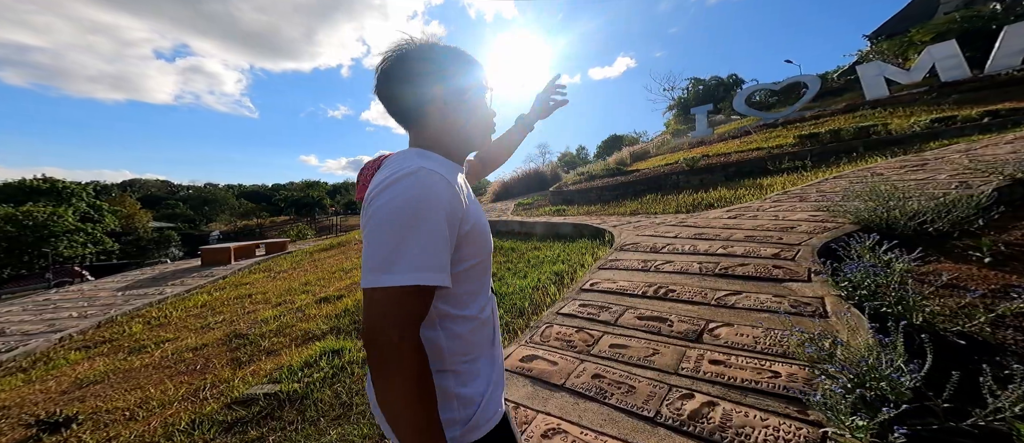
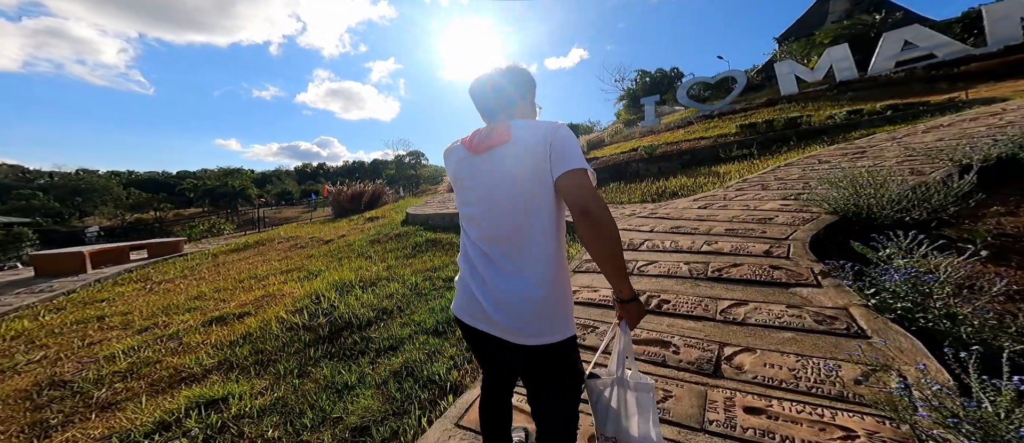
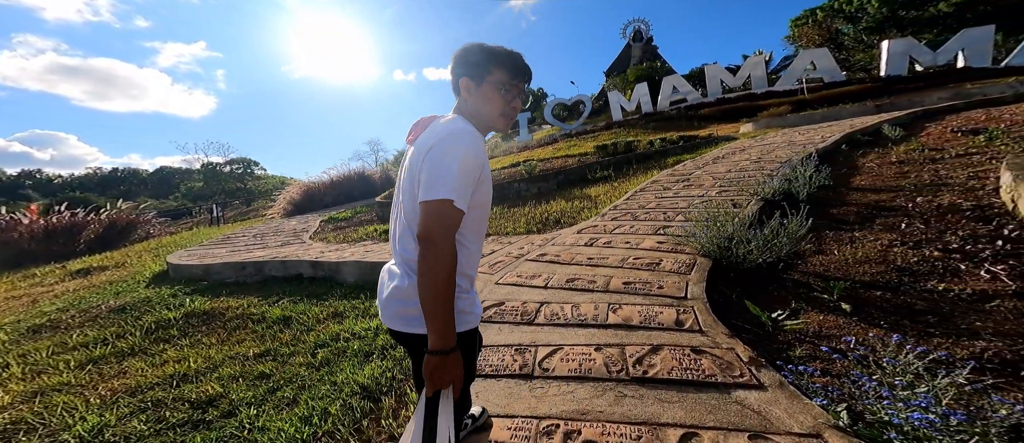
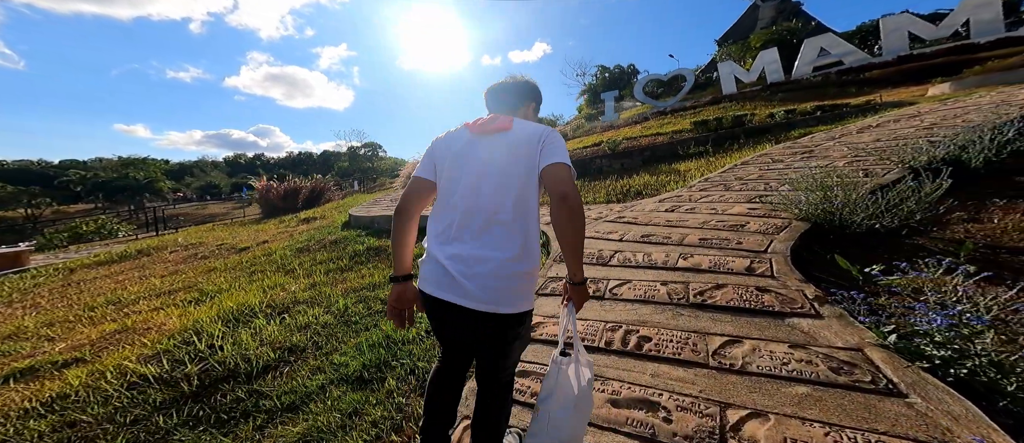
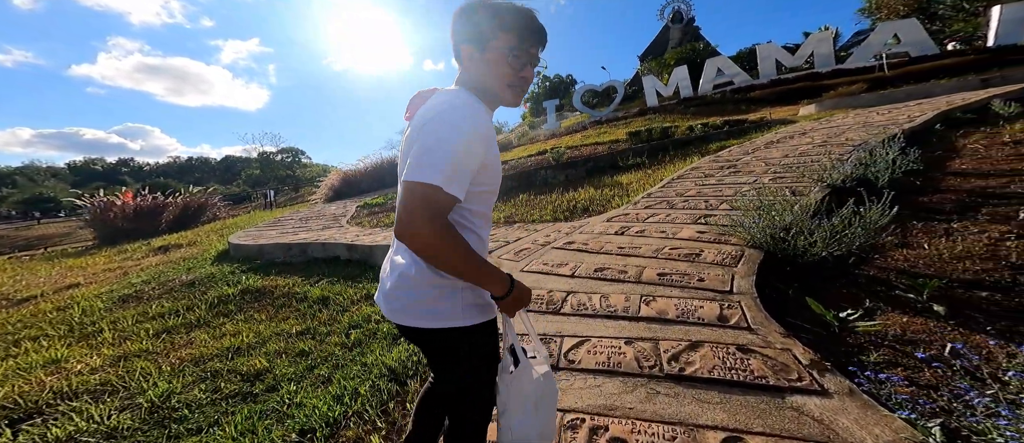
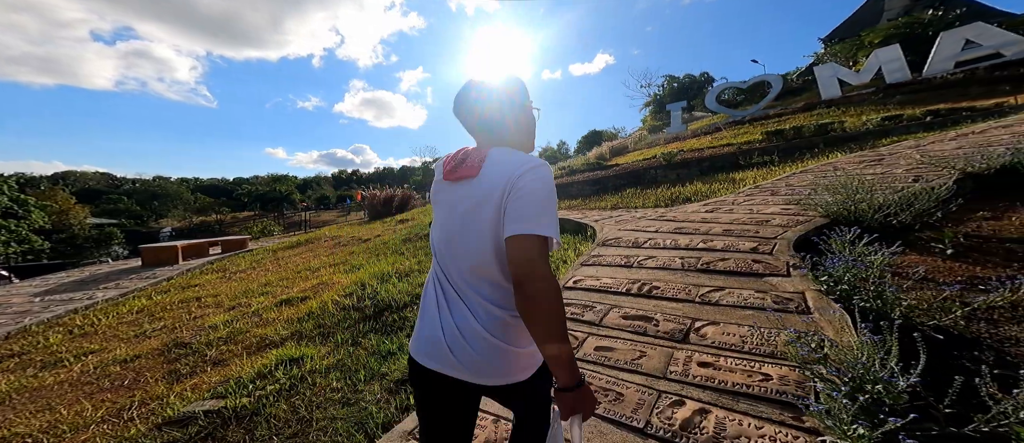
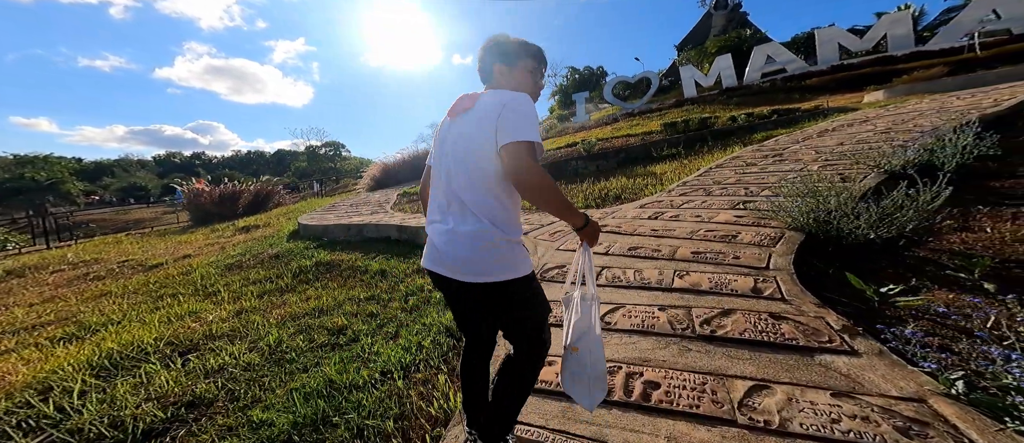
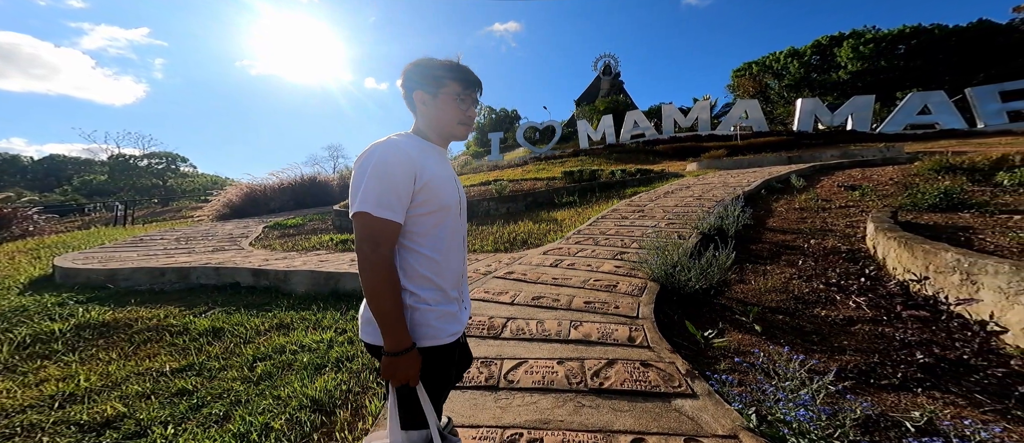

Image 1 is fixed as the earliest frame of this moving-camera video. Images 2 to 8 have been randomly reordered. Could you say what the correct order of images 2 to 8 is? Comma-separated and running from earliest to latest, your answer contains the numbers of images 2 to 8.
6, 2, 4, 7, 5, 3, 8
